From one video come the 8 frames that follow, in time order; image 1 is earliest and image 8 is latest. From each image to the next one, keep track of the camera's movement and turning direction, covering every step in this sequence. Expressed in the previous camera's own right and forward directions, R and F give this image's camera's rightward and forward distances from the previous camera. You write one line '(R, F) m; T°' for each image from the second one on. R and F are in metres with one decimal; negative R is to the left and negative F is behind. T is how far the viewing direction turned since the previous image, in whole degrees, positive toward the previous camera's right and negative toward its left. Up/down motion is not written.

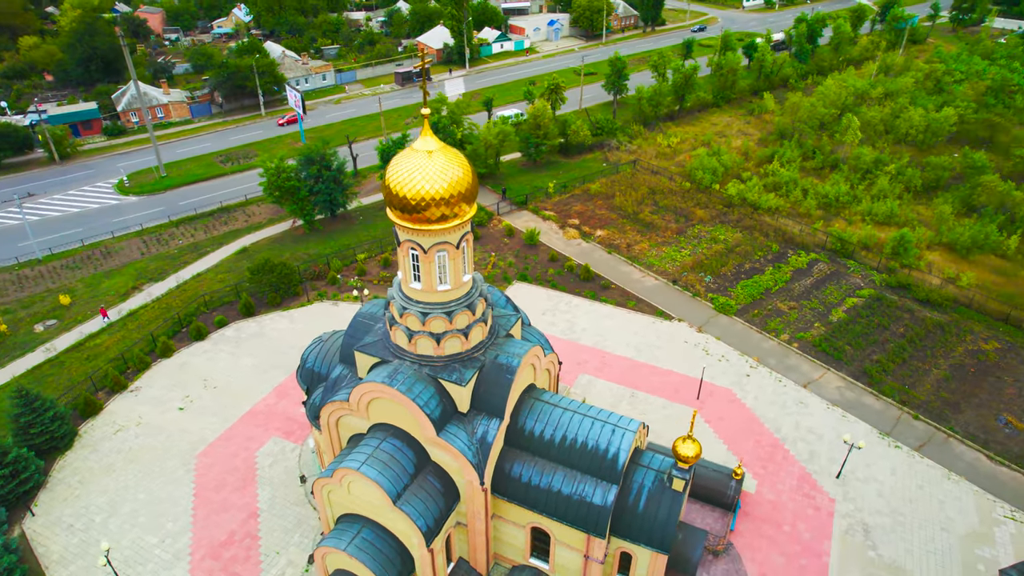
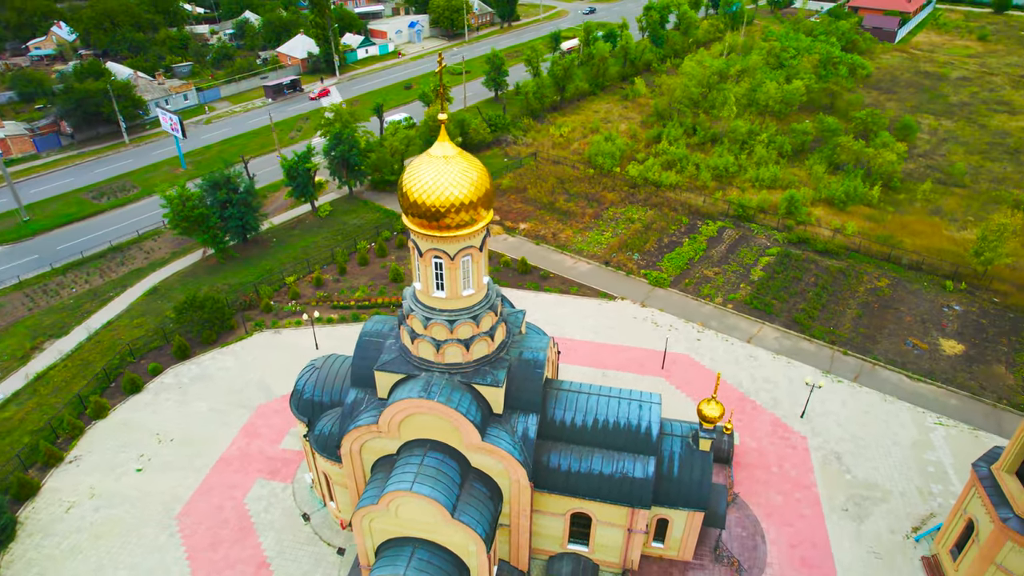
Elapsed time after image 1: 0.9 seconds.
(-4.0, +0.2) m; +12°
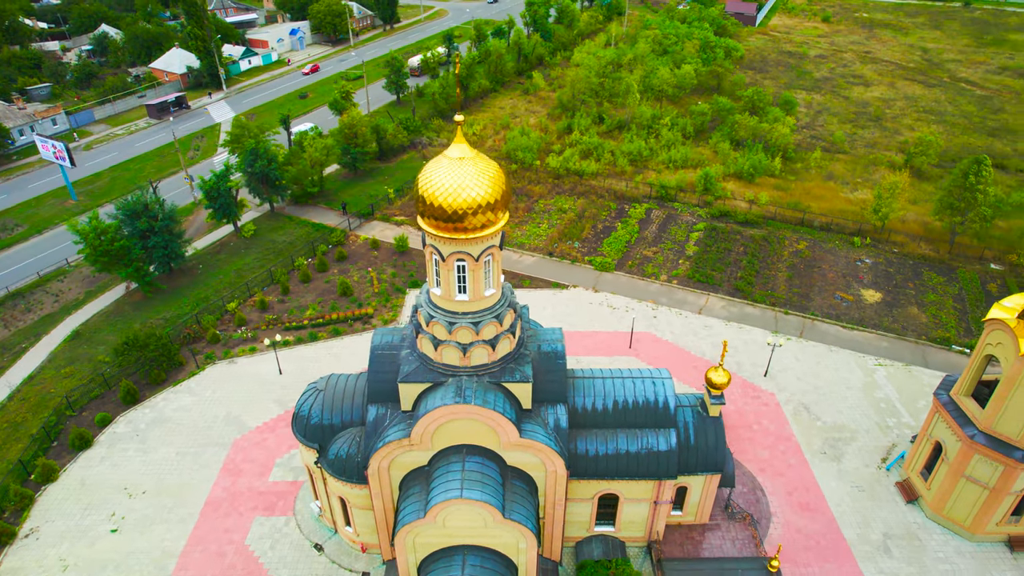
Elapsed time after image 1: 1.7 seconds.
(-3.3, +0.2) m; +10°
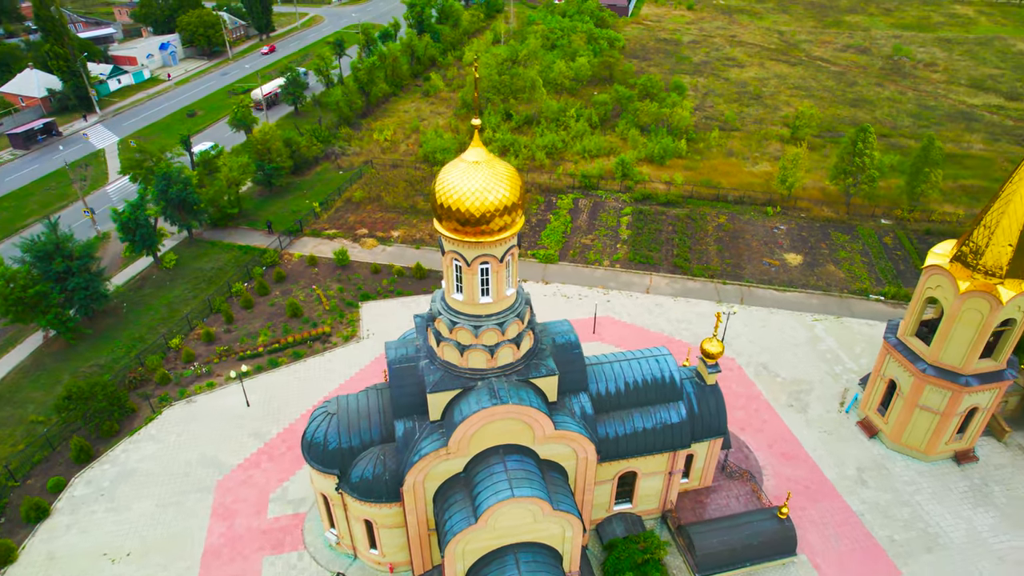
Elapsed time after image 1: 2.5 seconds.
(-3.3, +0.1) m; +10°
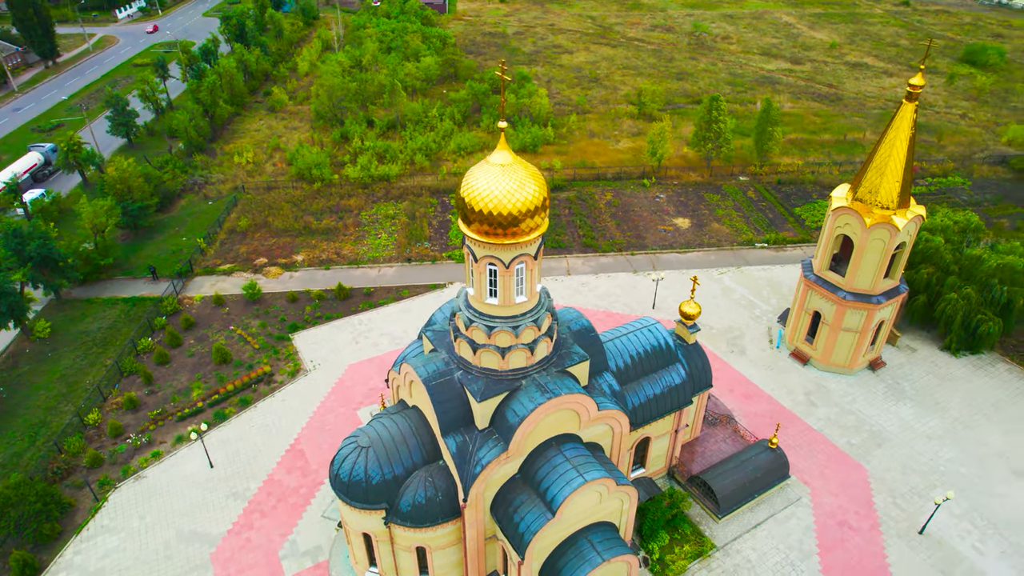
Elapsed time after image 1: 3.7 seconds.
(-5.0, +0.4) m; +15°
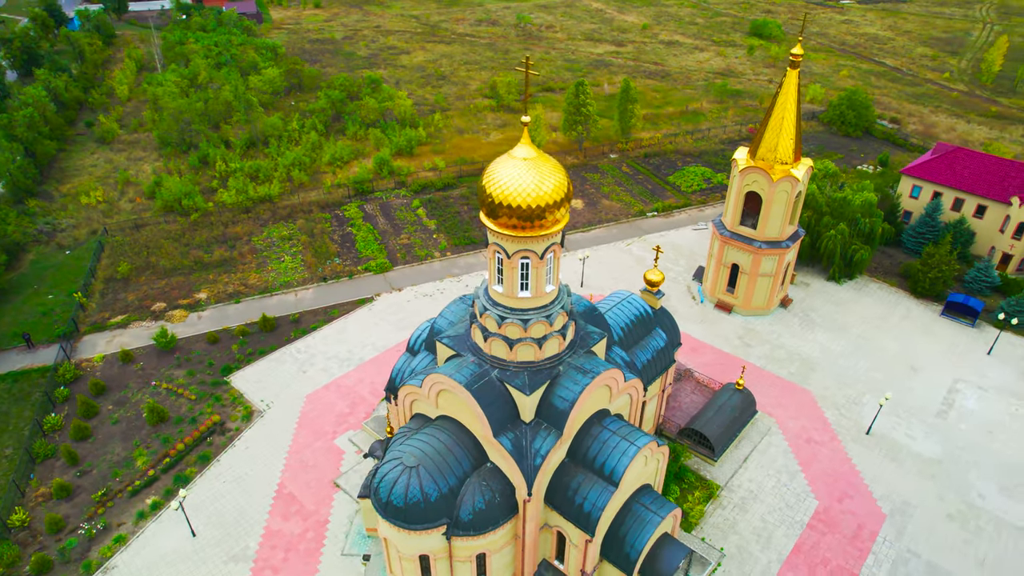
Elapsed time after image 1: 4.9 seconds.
(-4.9, +0.4) m; +14°
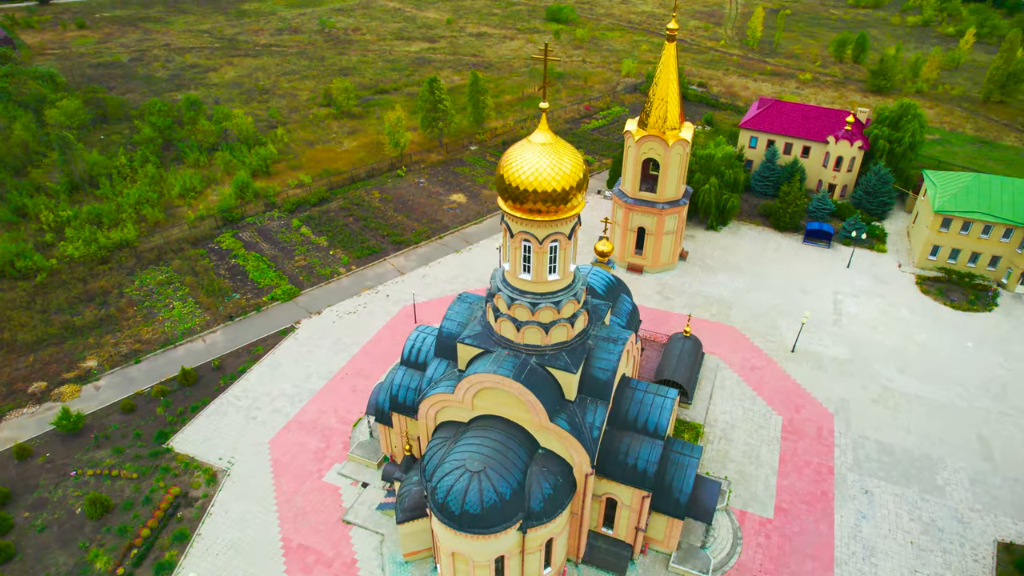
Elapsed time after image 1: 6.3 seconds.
(-5.4, +0.6) m; +16°
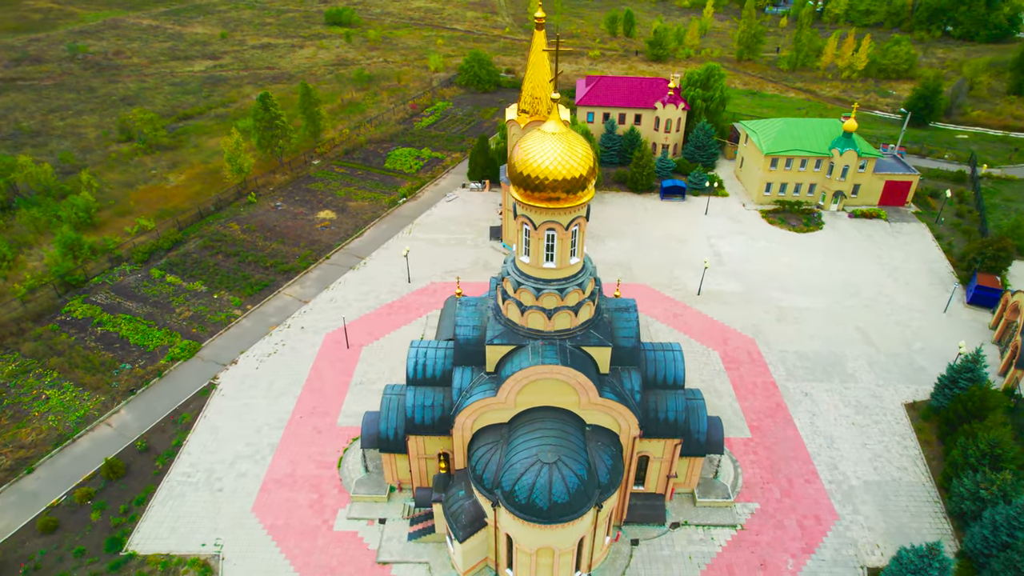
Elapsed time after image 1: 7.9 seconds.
(-5.9, +0.8) m; +18°
